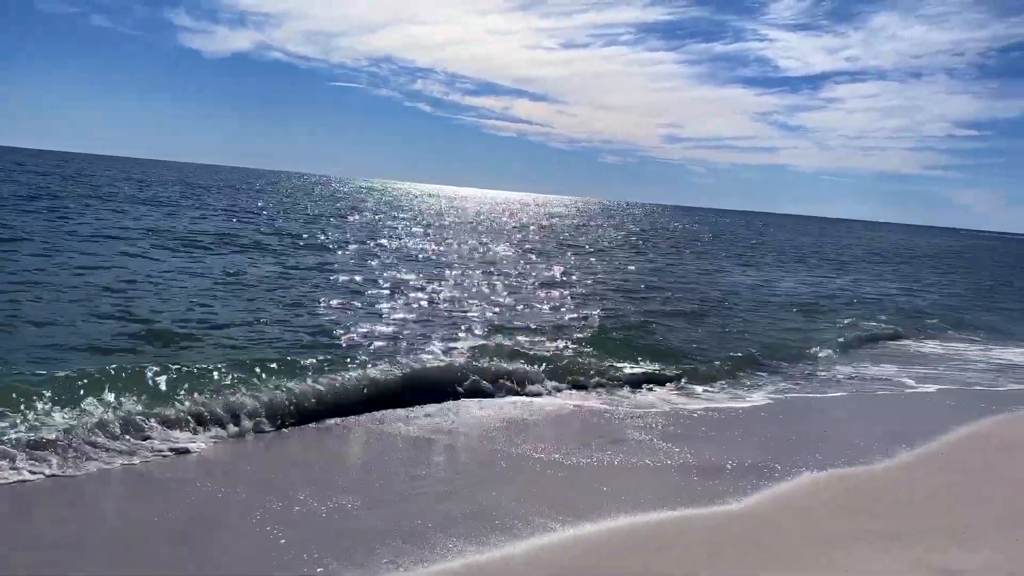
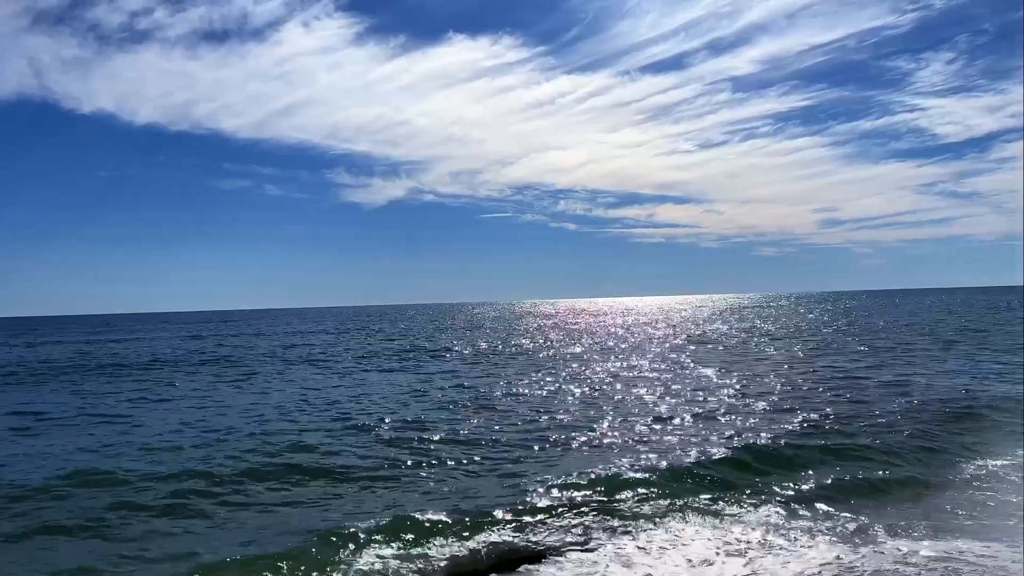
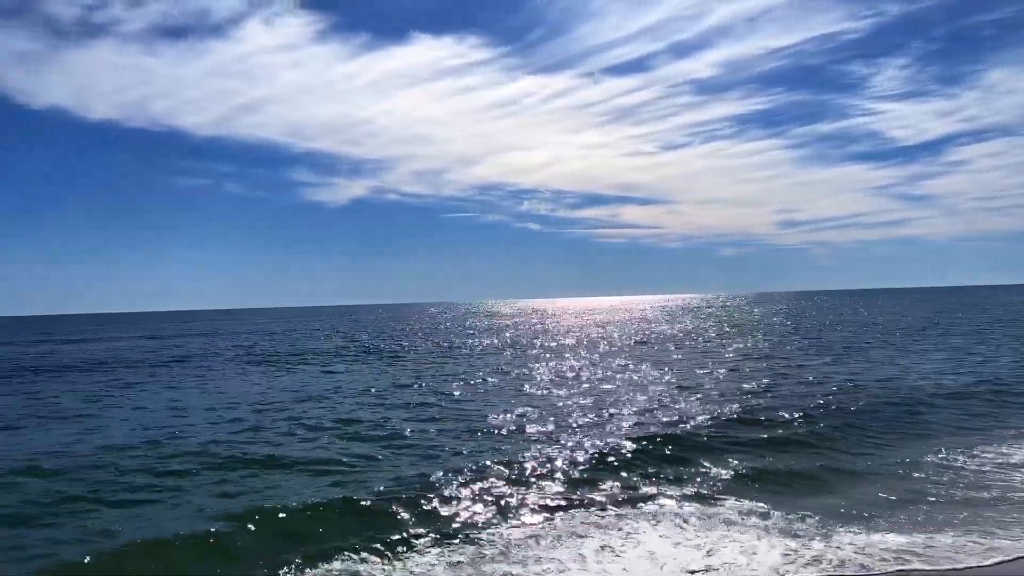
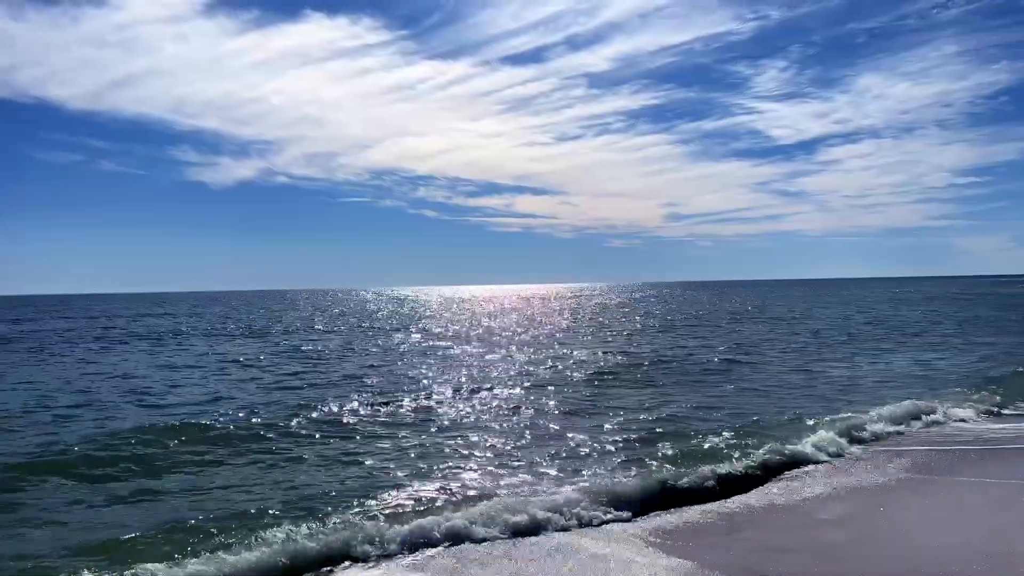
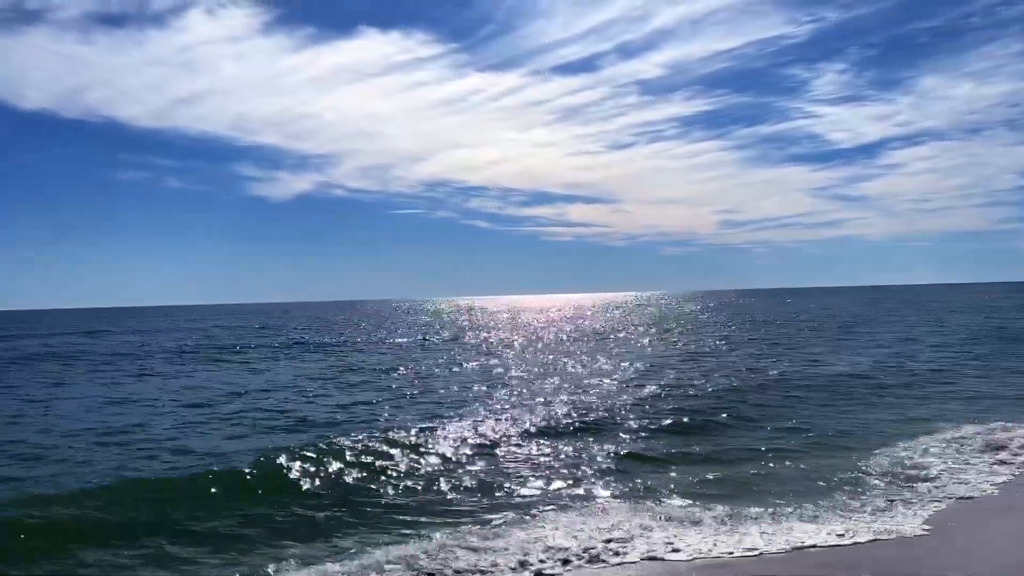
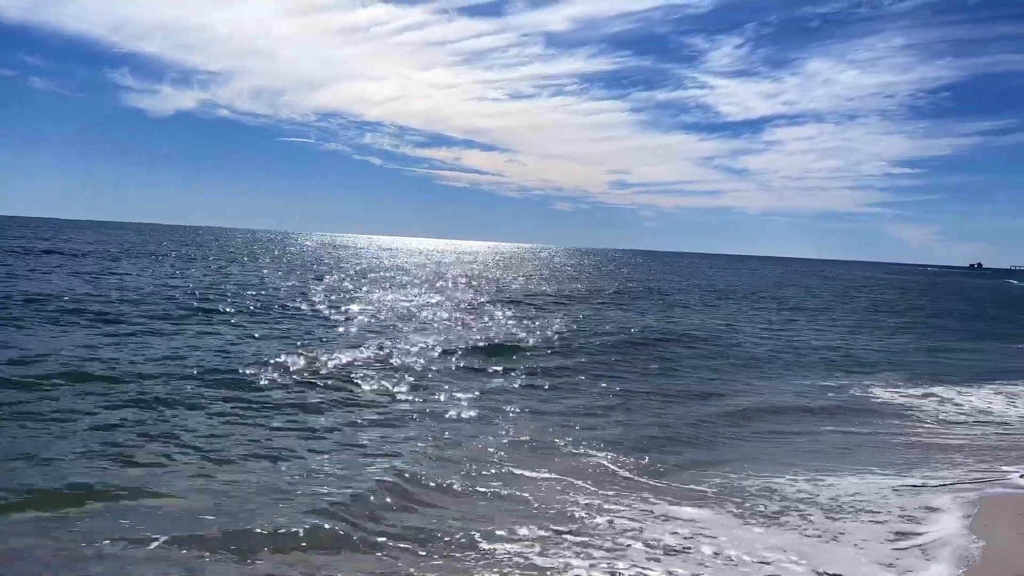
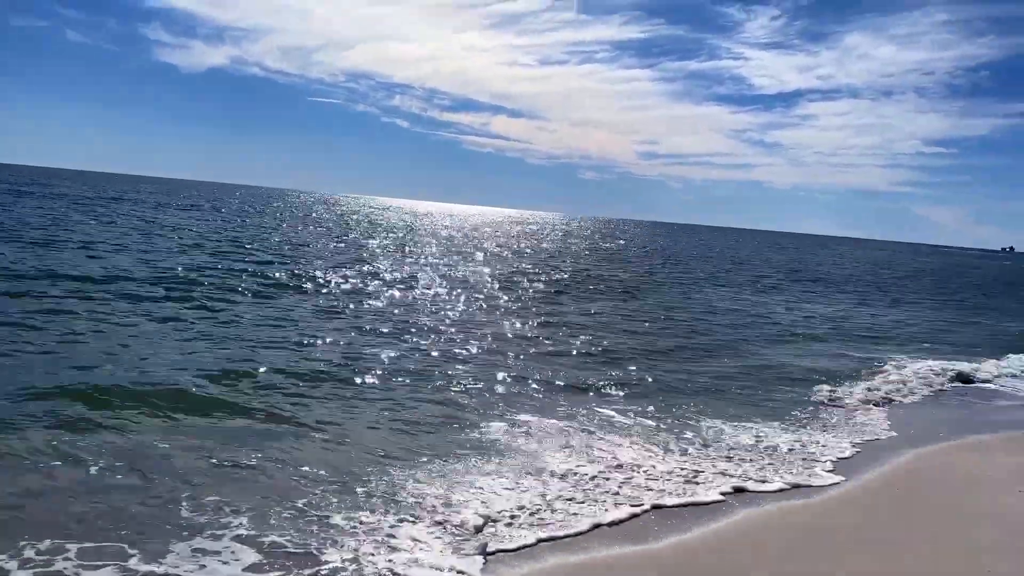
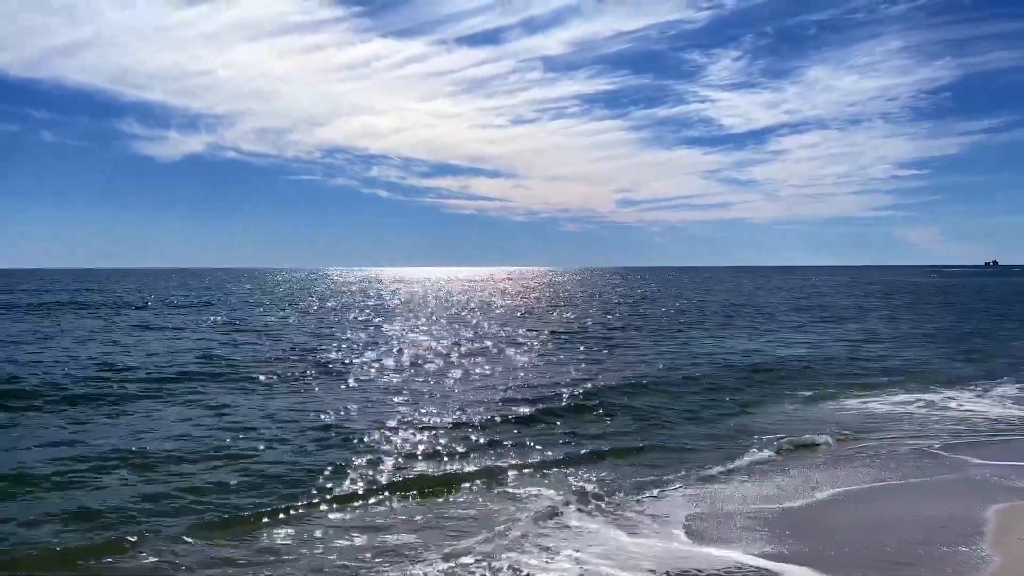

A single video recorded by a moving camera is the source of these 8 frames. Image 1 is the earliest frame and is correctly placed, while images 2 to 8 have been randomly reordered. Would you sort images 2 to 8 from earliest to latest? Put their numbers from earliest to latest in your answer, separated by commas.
7, 6, 8, 4, 5, 3, 2
